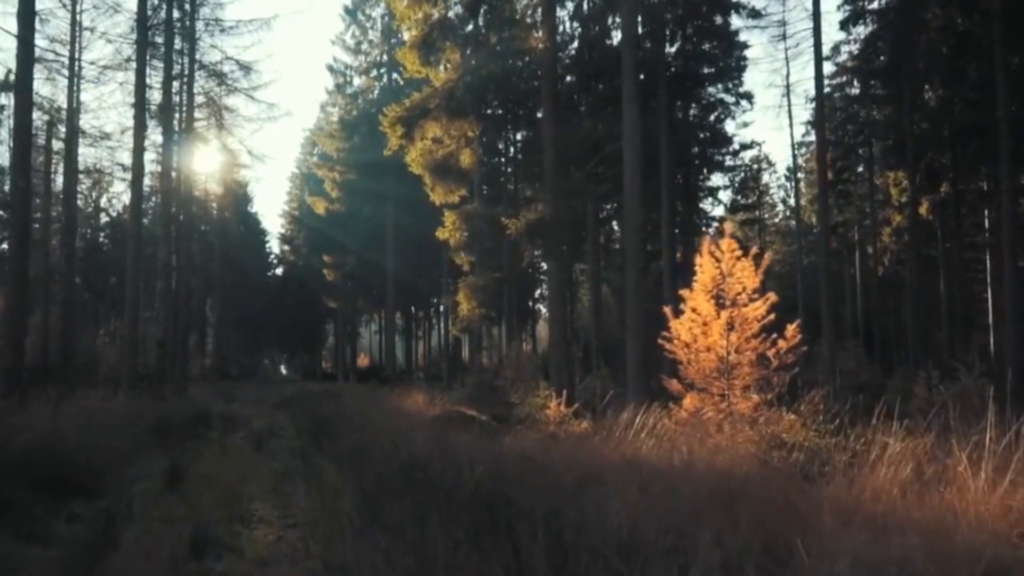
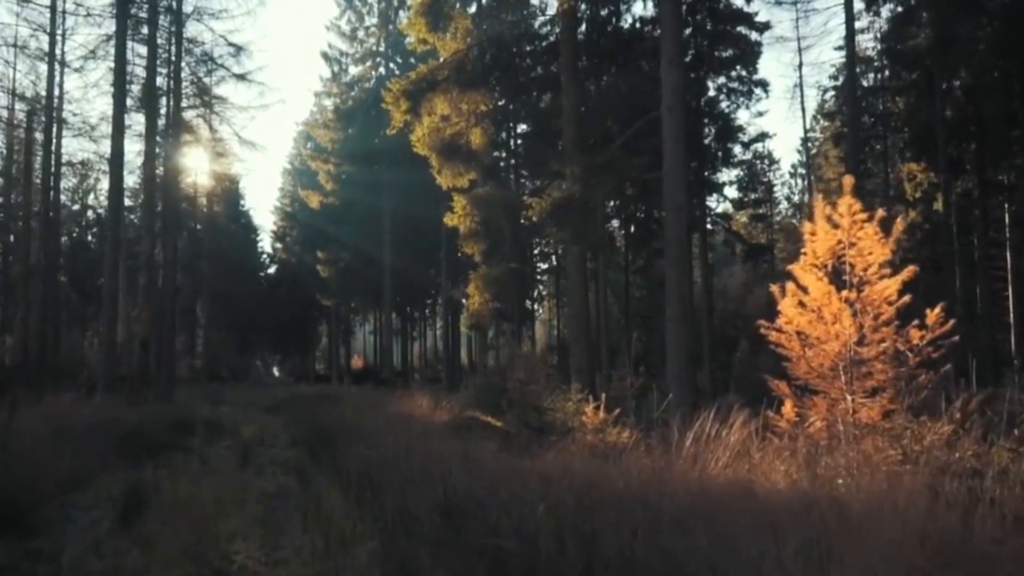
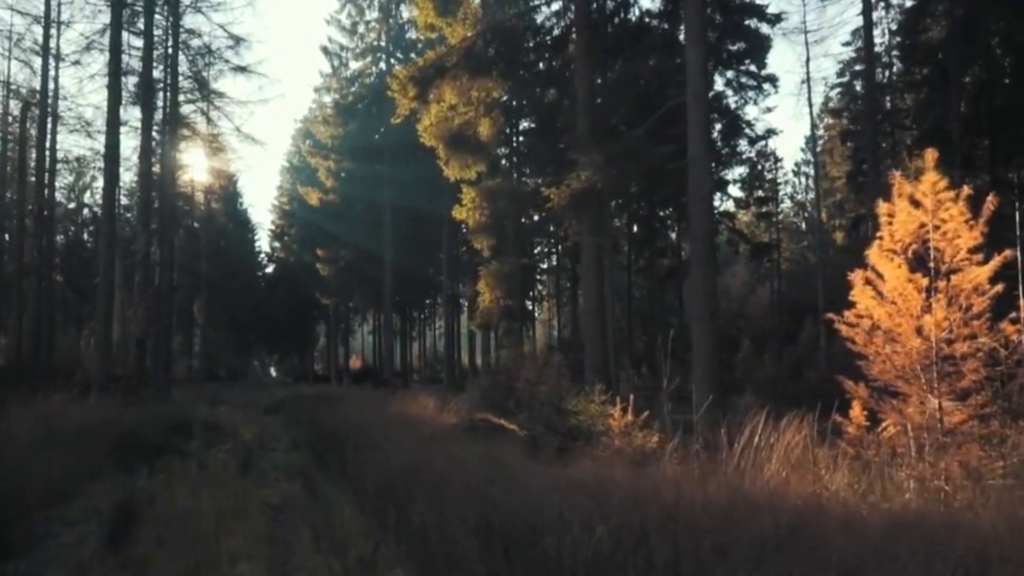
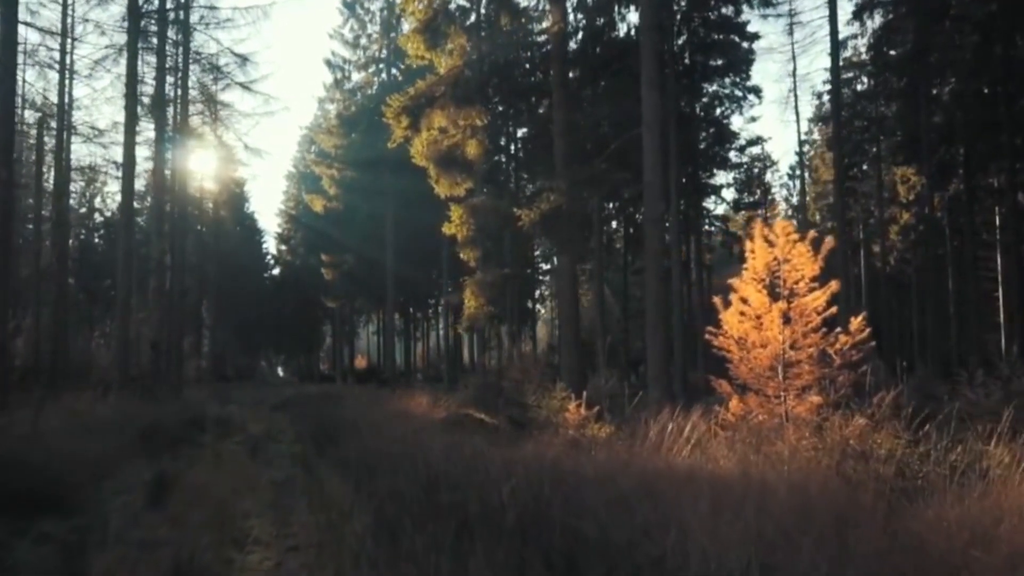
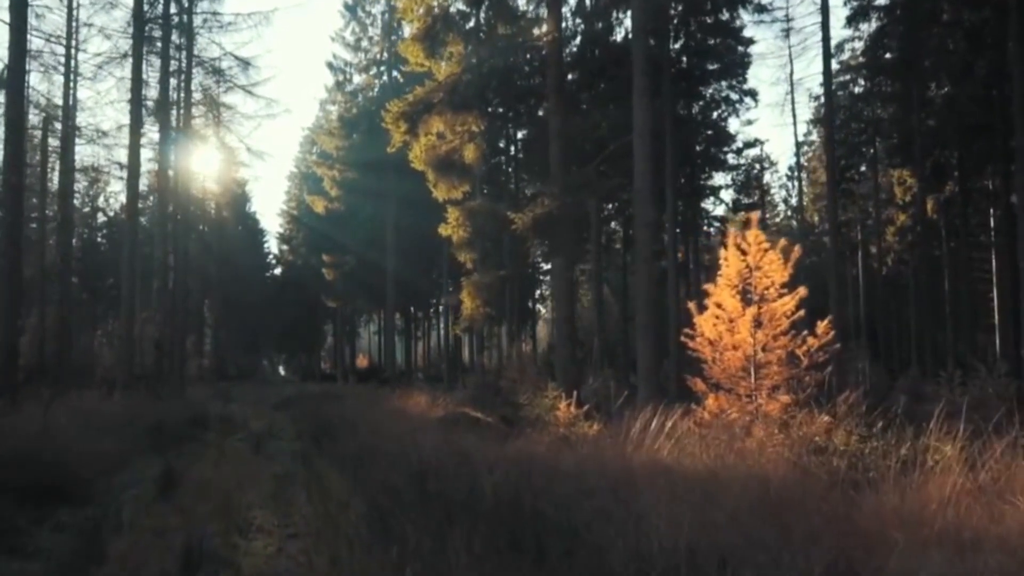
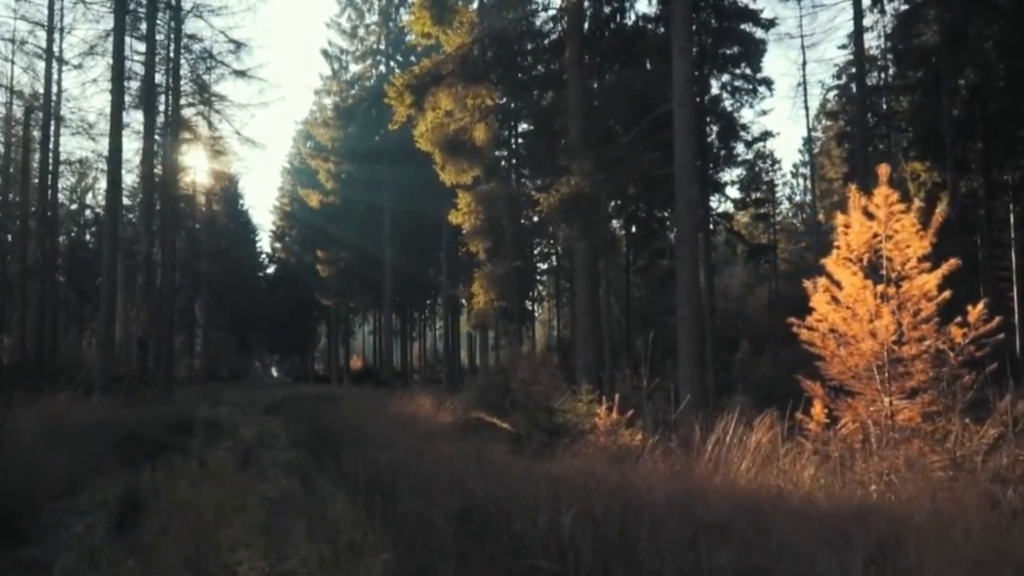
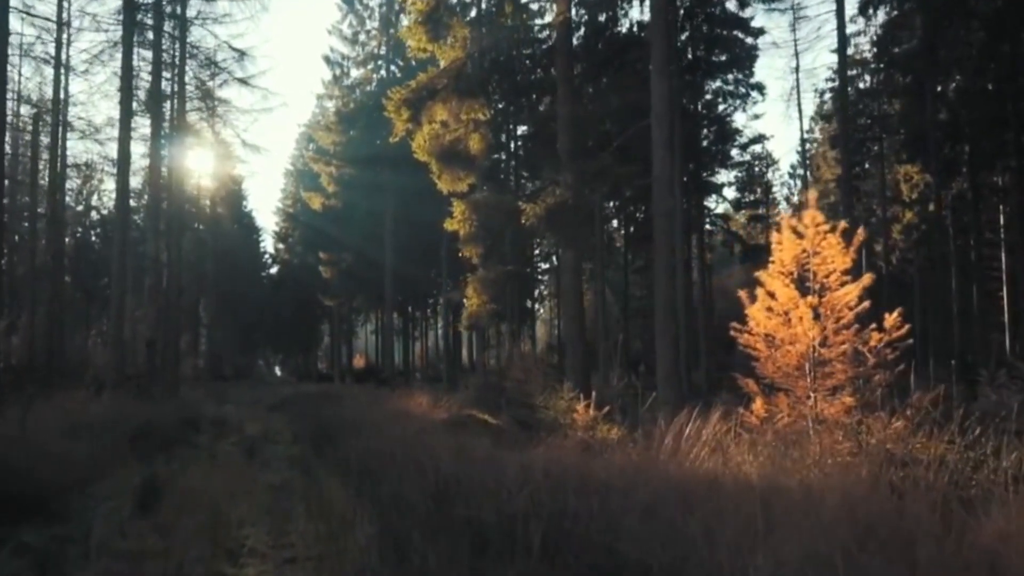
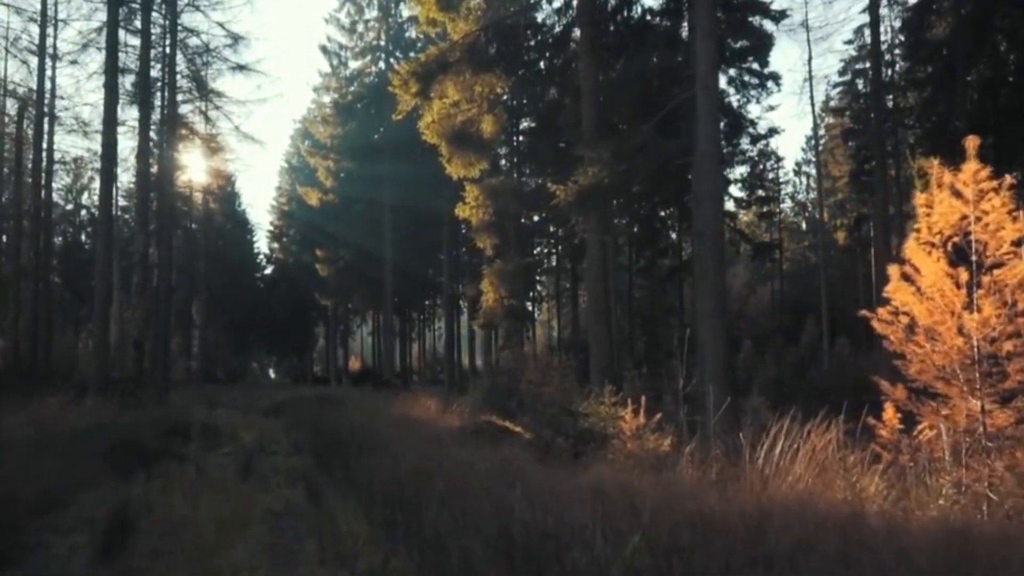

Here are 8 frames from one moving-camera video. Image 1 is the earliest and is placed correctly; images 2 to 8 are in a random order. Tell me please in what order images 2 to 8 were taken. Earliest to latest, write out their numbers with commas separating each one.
5, 4, 7, 2, 6, 3, 8
